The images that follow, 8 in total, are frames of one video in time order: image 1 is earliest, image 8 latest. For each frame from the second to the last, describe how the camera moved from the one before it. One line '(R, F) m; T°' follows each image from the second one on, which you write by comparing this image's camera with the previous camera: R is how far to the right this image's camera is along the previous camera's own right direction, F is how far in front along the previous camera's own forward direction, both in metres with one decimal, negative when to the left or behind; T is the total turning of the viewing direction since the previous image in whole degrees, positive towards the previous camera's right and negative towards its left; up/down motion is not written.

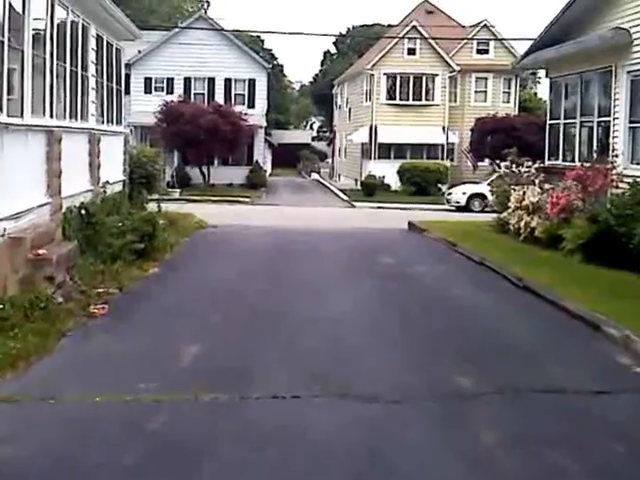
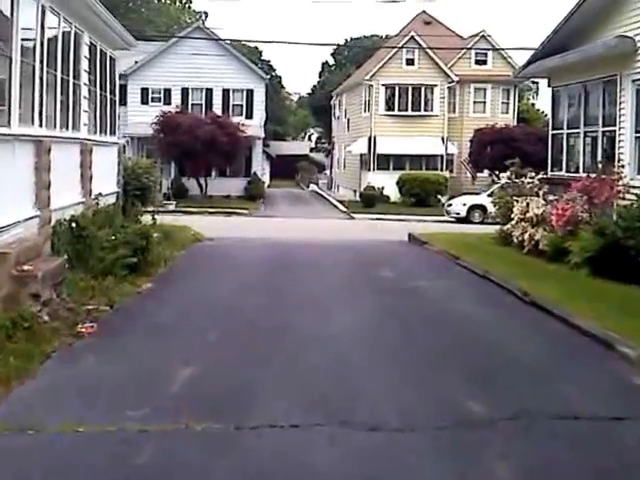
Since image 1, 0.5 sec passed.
(0.0, +0.6) m; 0°
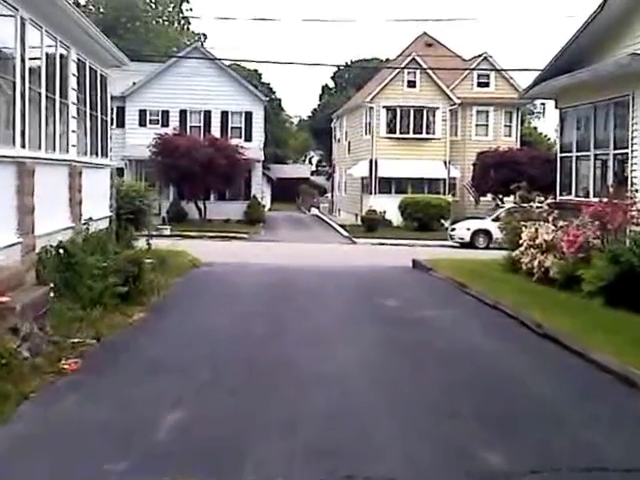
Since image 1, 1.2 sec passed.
(0.0, +0.8) m; 0°
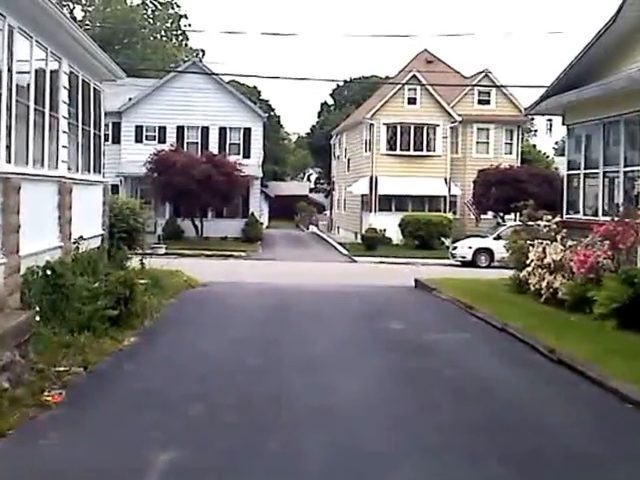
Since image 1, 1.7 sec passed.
(0.0, +0.7) m; 0°
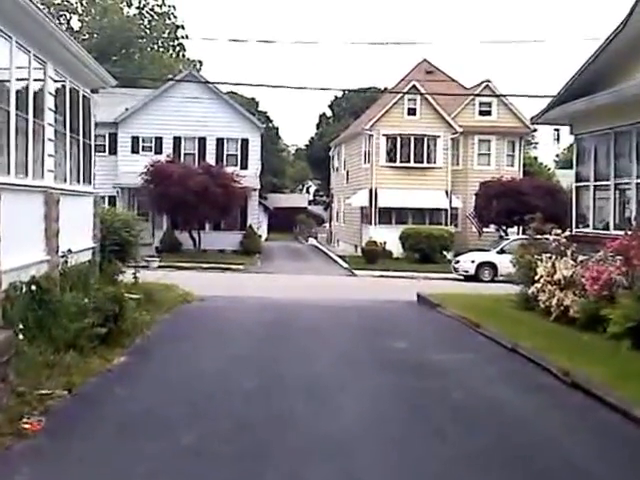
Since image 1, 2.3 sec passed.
(0.0, +0.8) m; 0°
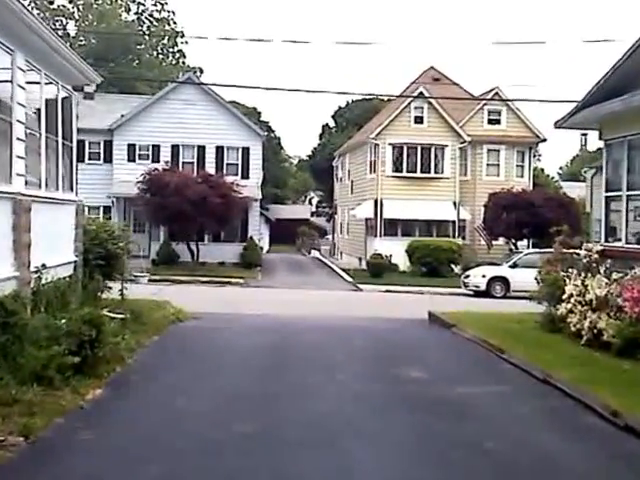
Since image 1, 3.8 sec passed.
(-0.1, +1.9) m; 0°
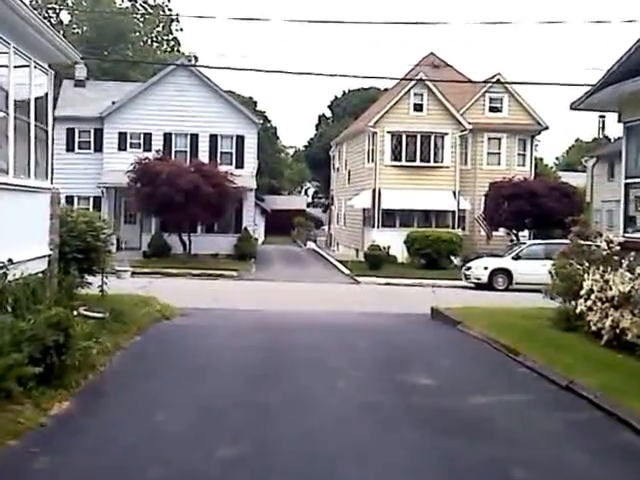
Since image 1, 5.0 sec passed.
(0.0, +1.4) m; 0°
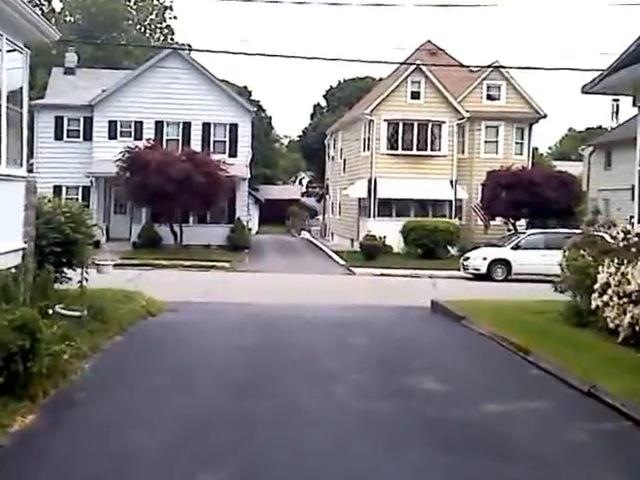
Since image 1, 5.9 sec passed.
(0.0, +1.1) m; 0°
